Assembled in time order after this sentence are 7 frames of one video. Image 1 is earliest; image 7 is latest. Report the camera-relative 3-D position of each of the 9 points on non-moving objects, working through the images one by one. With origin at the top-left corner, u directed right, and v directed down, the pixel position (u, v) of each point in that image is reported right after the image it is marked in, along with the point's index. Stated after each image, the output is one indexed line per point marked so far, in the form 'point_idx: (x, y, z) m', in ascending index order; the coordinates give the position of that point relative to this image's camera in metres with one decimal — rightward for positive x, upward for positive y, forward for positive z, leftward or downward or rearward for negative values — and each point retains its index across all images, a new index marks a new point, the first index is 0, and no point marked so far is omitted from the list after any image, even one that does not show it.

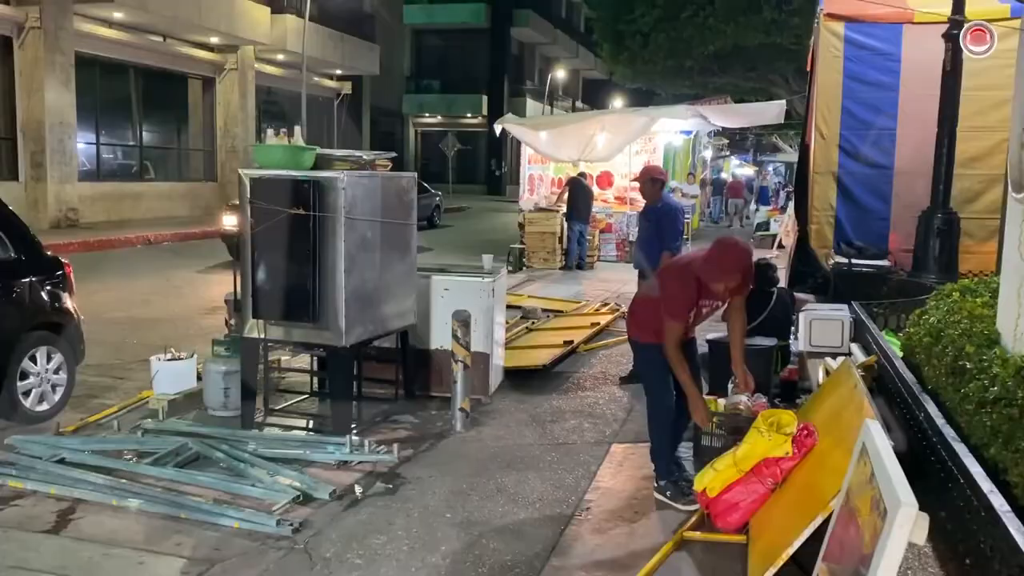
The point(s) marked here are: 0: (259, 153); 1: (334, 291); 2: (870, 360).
0: (-1.7, +0.9, +5.9) m
1: (-1.1, 0.0, +5.7) m
2: (+2.1, -0.4, +5.3) m
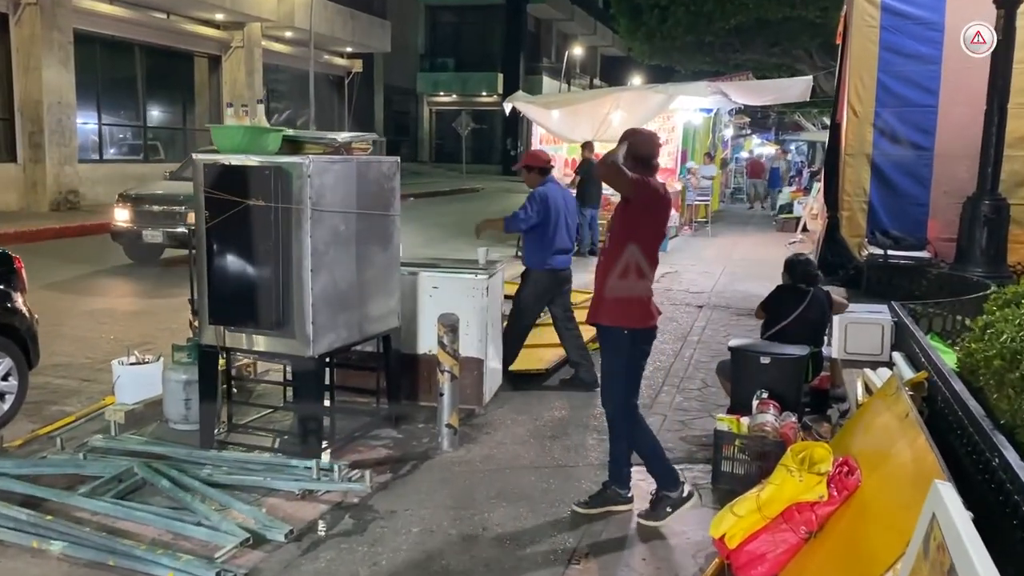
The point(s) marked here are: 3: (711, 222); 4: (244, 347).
0: (-1.7, +0.9, +5.2) m
1: (-1.2, 0.0, +5.0) m
2: (+2.1, -0.4, +4.6) m
3: (+4.3, +1.4, +19.4) m
4: (-1.5, -0.3, +5.2) m
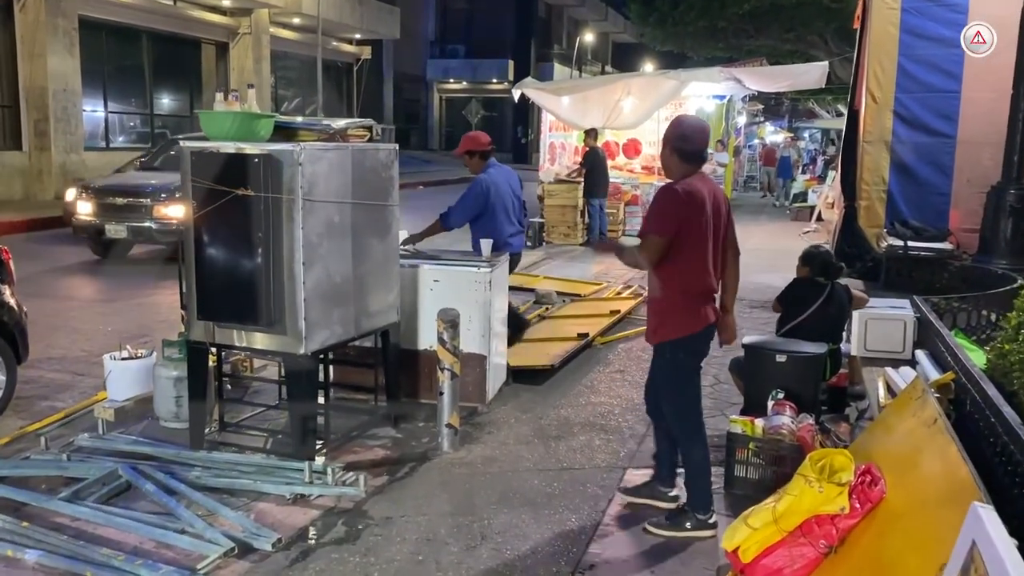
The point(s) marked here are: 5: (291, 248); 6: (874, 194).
0: (-1.7, +0.9, +4.9) m
1: (-1.2, 0.0, +4.8) m
2: (+2.1, -0.4, +4.3) m
3: (+4.4, +1.6, +19.1) m
4: (-1.5, -0.3, +5.0) m
5: (-1.2, +0.2, +4.7) m
6: (+3.7, +1.0, +9.3) m
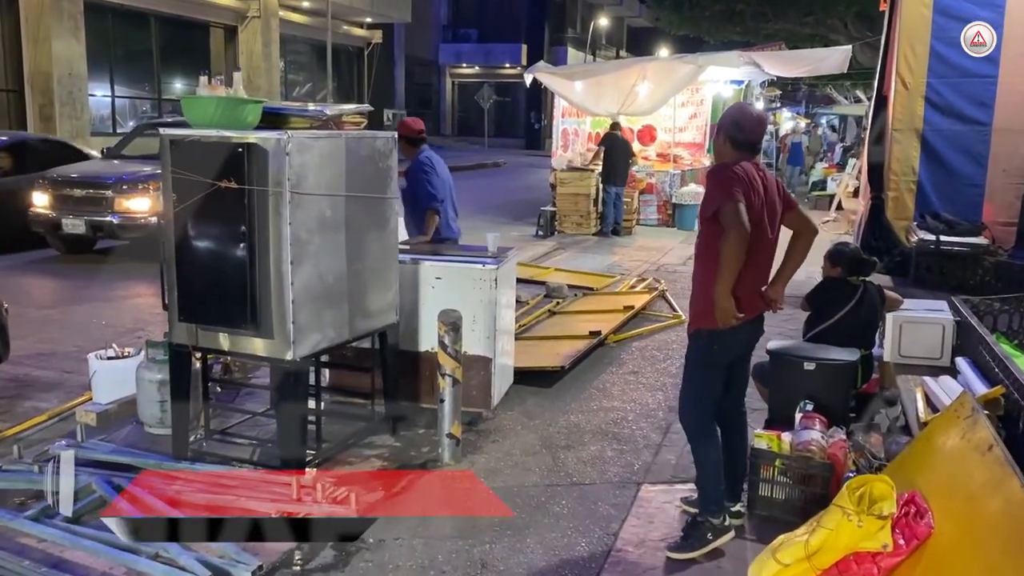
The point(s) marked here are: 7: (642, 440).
0: (-1.6, +0.9, +4.6) m
1: (-1.1, 0.0, +4.4) m
2: (+2.1, -0.5, +3.9) m
3: (+4.7, +1.8, +18.7) m
4: (-1.5, -0.3, +4.6) m
5: (-1.1, +0.2, +4.4) m
6: (+3.8, +1.0, +8.9) m
7: (+0.8, -0.9, +5.3) m
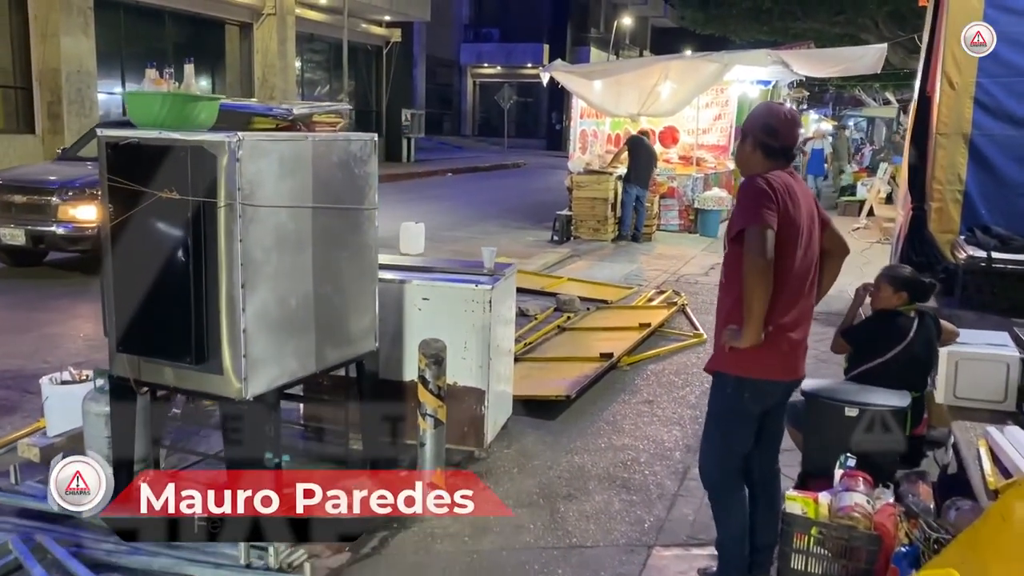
0: (-1.7, +0.8, +4.0) m
1: (-1.2, -0.1, +3.8) m
2: (+2.0, -0.6, +3.2) m
3: (+5.0, +1.6, +17.9) m
4: (-1.5, -0.4, +4.0) m
5: (-1.2, +0.1, +3.7) m
6: (+3.9, +0.9, +8.1) m
7: (+0.7, -1.0, +4.6) m
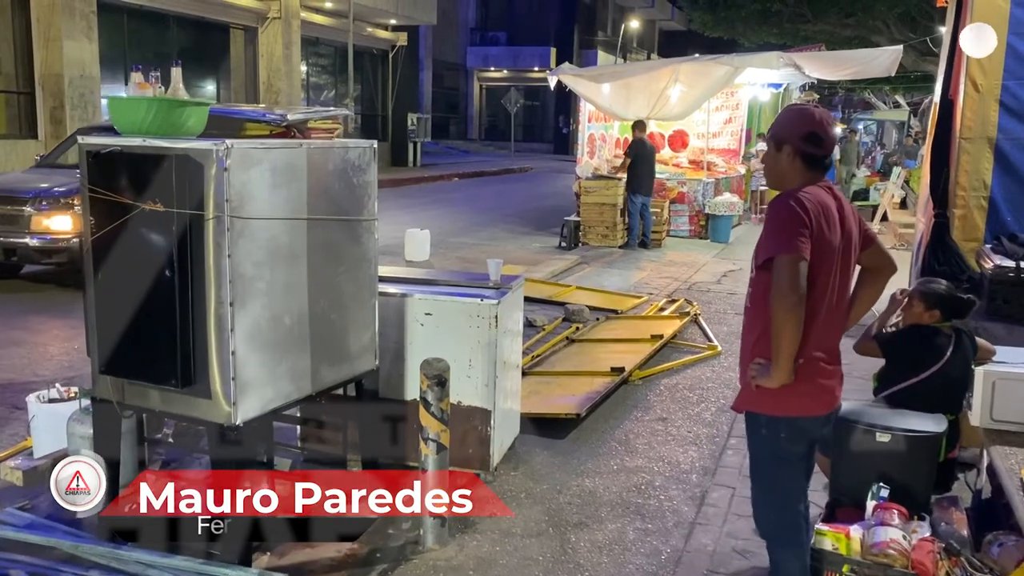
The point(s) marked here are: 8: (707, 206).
0: (-1.6, +0.7, +3.7) m
1: (-1.2, -0.2, +3.5) m
2: (+2.1, -0.7, +2.9) m
3: (+5.1, +1.5, +17.6) m
4: (-1.5, -0.5, +3.7) m
5: (-1.1, 0.0, +3.5) m
6: (+4.0, +0.8, +7.9) m
7: (+0.8, -1.1, +4.4) m
8: (+3.2, +1.3, +14.8) m
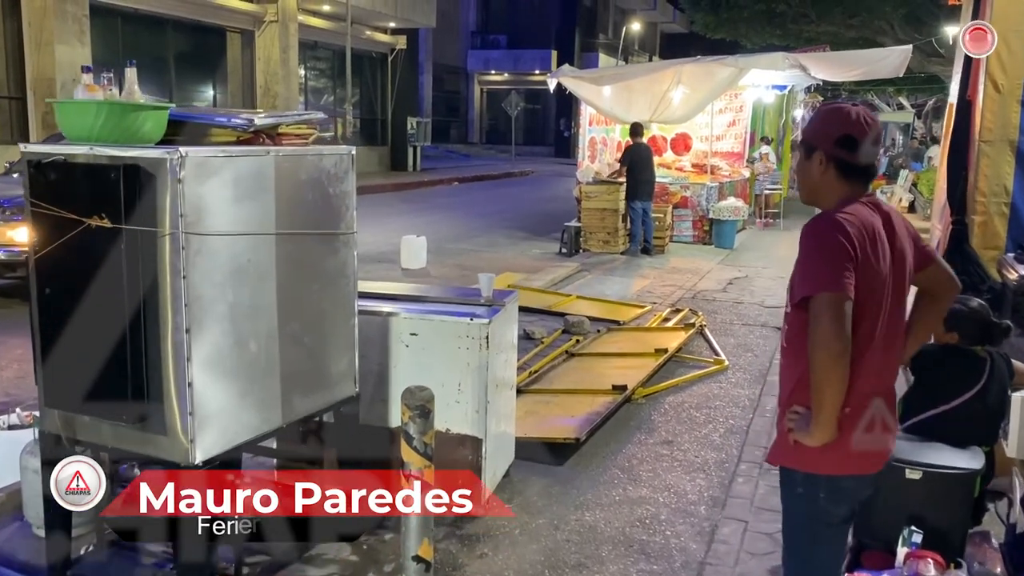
0: (-1.7, +0.7, +3.4) m
1: (-1.2, -0.3, +3.2) m
2: (+2.0, -0.7, +2.6) m
3: (+5.1, +1.4, +17.2) m
4: (-1.5, -0.6, +3.4) m
5: (-1.2, -0.1, +3.1) m
6: (+3.9, +0.7, +7.5) m
7: (+0.7, -1.2, +4.0) m
8: (+3.2, +1.2, +14.5) m
